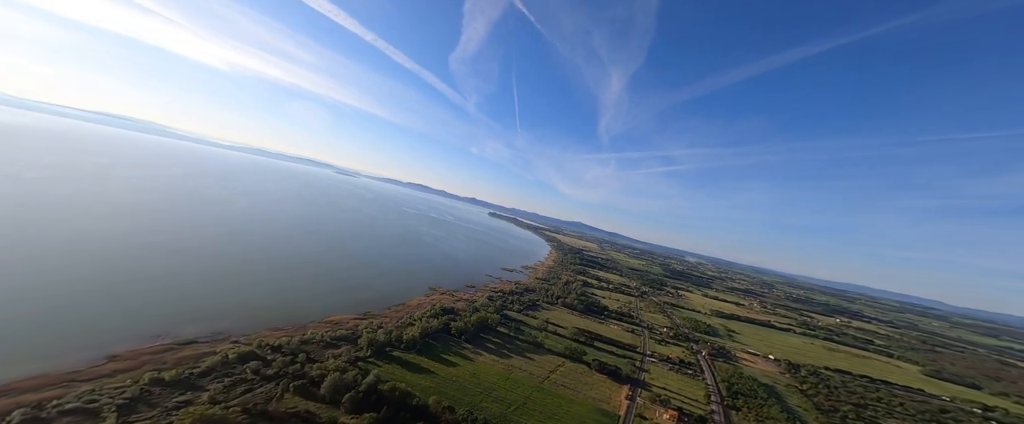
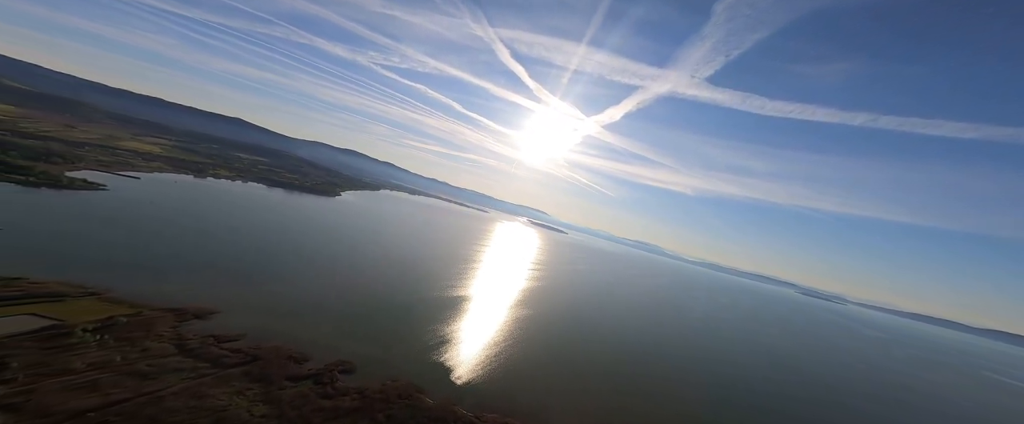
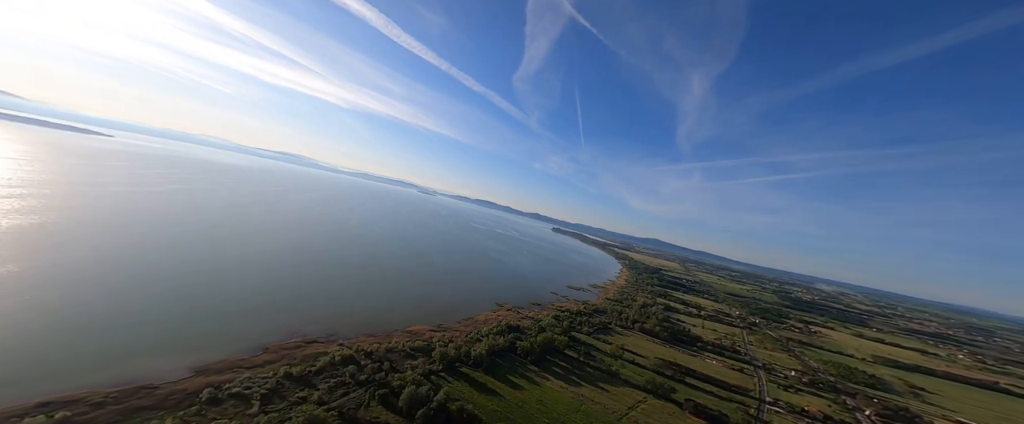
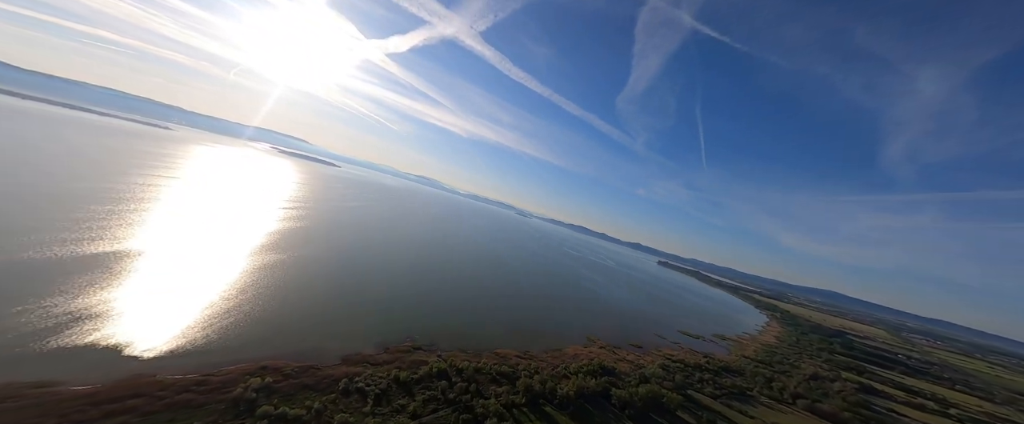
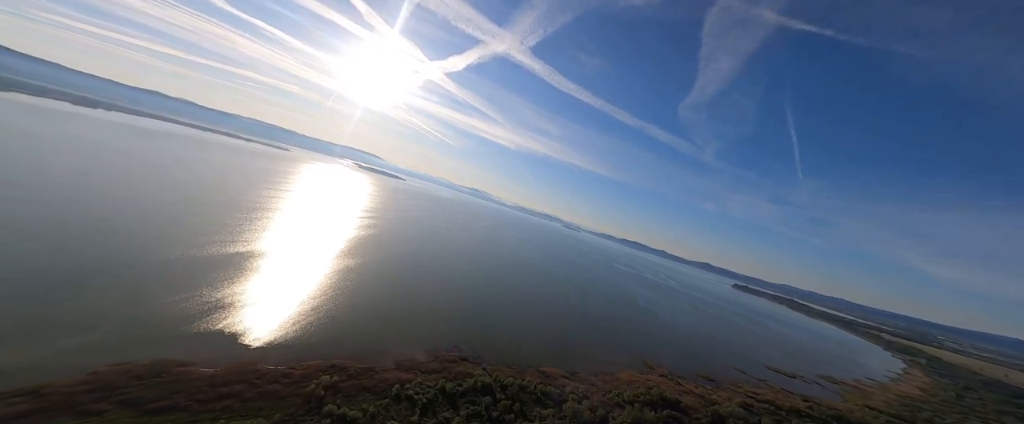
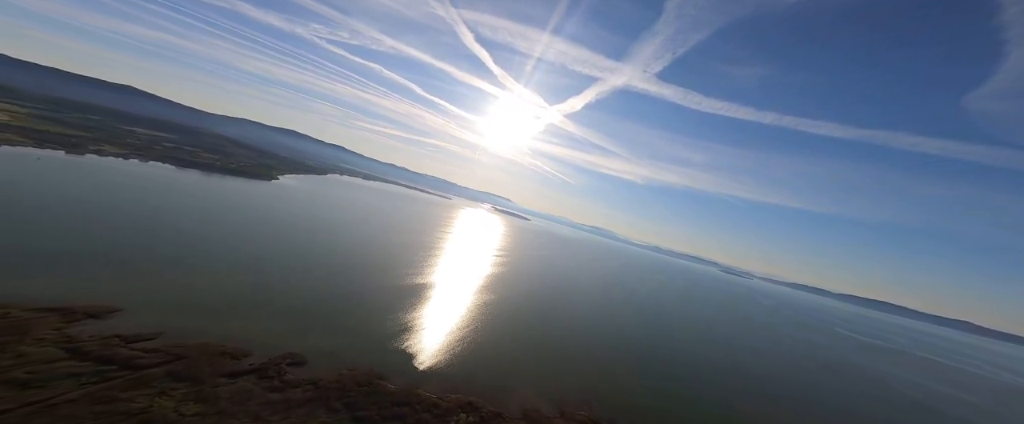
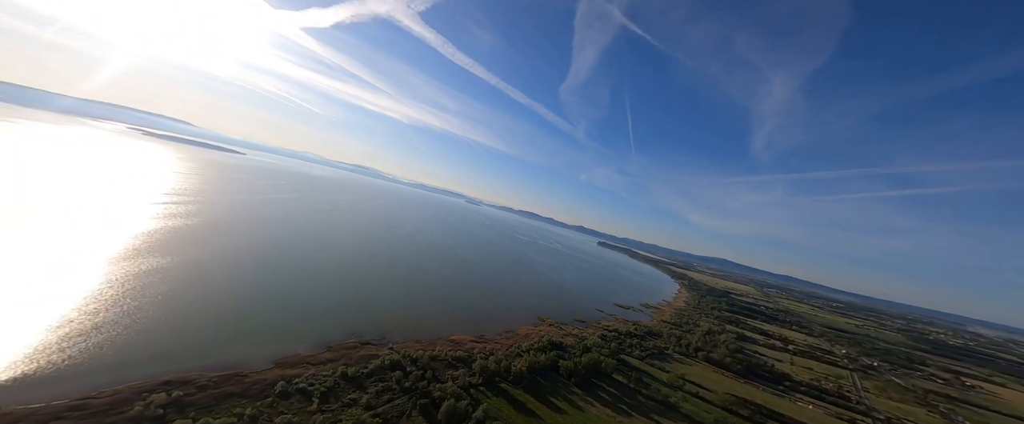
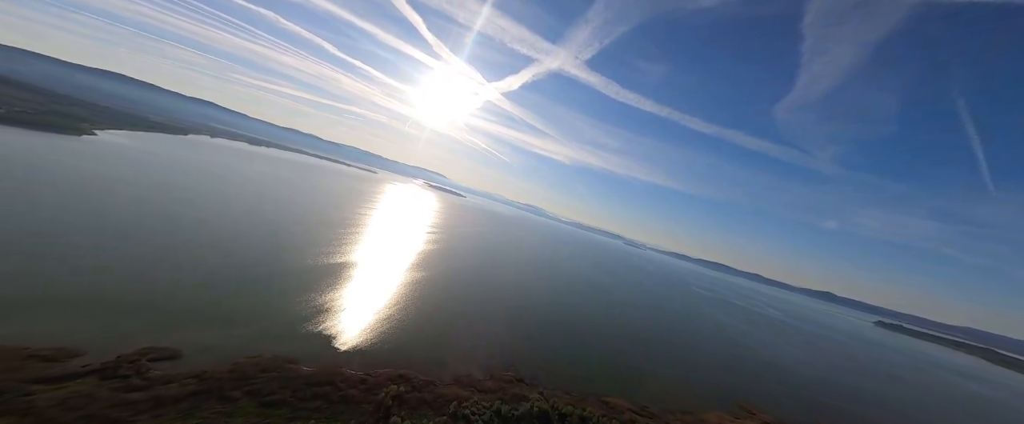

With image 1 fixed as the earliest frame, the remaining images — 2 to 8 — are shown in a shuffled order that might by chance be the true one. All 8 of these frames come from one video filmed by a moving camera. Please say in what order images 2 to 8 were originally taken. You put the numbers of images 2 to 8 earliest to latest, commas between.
3, 7, 4, 5, 8, 6, 2
